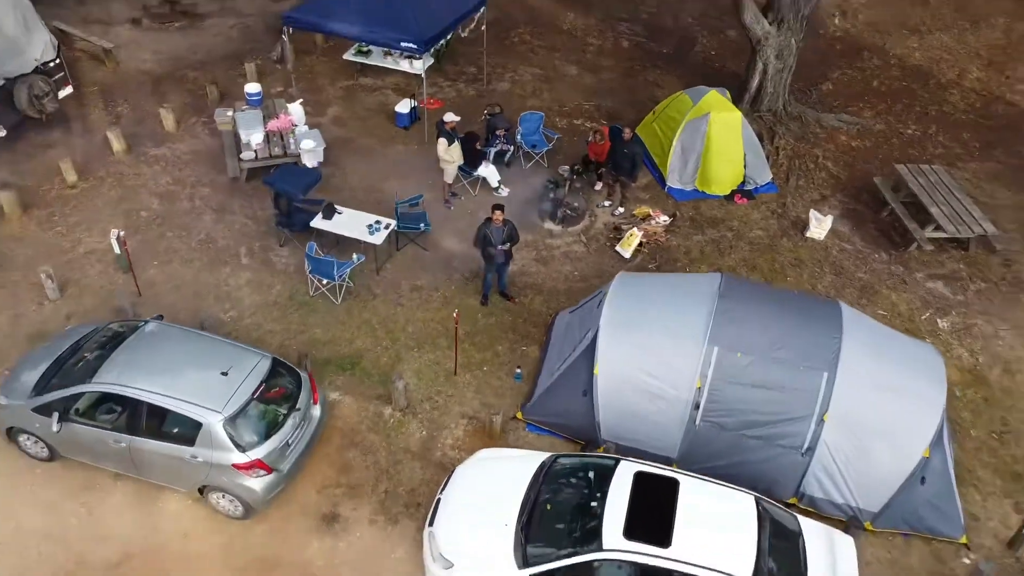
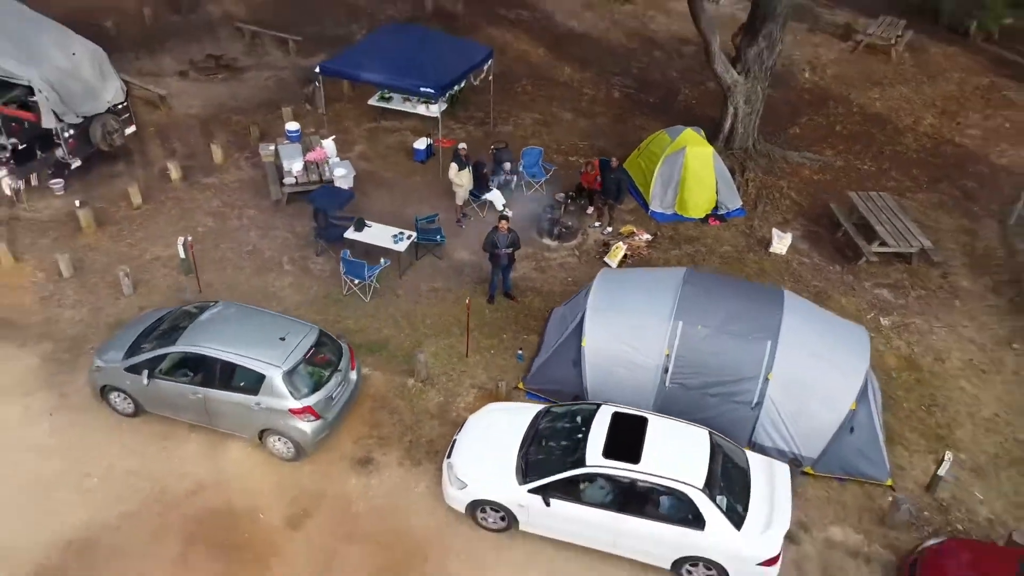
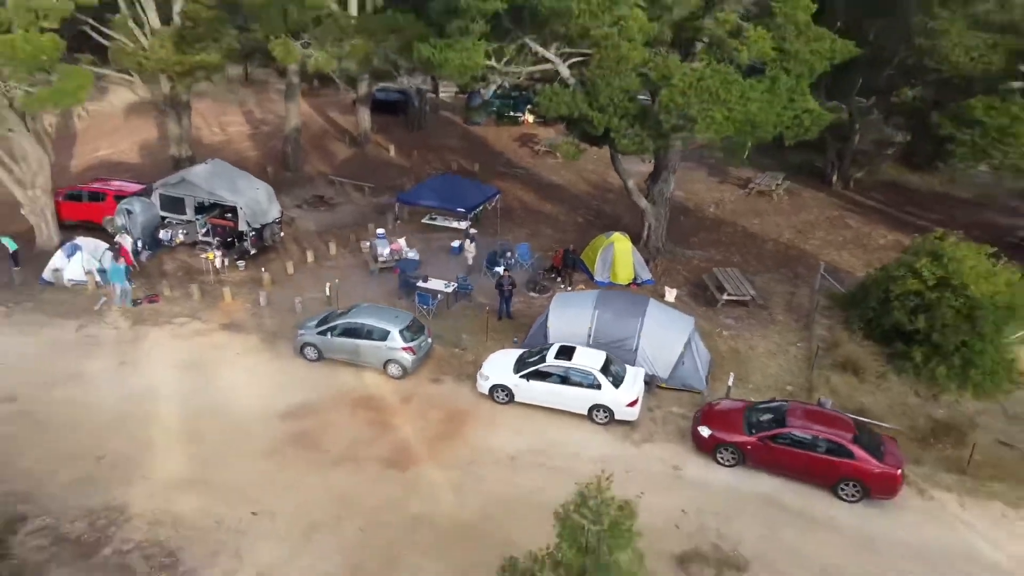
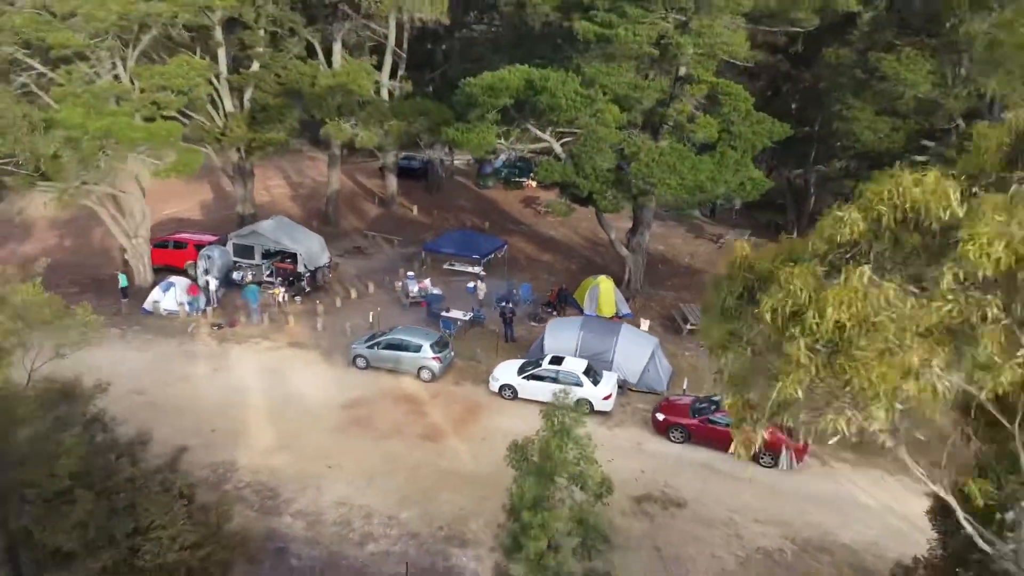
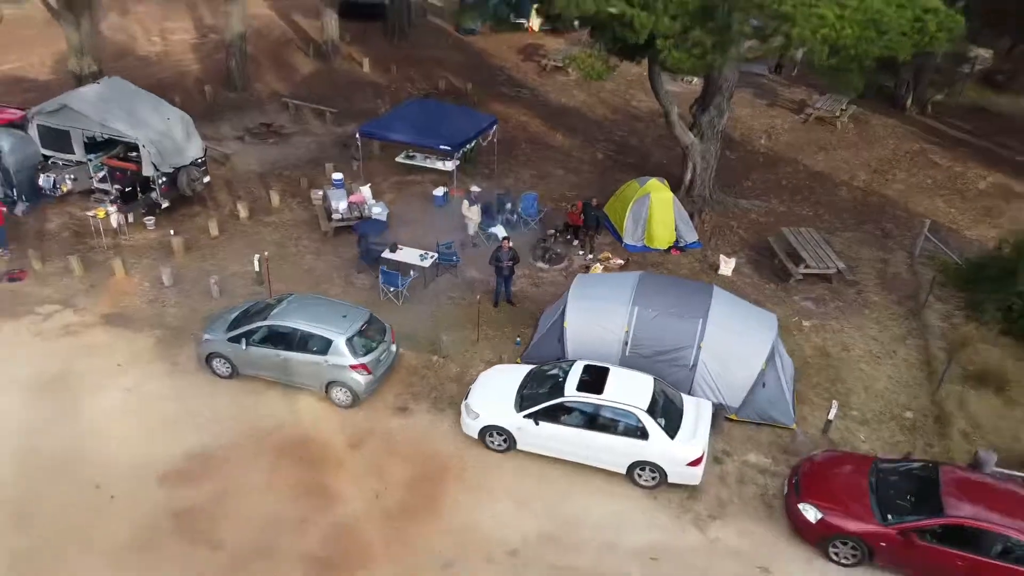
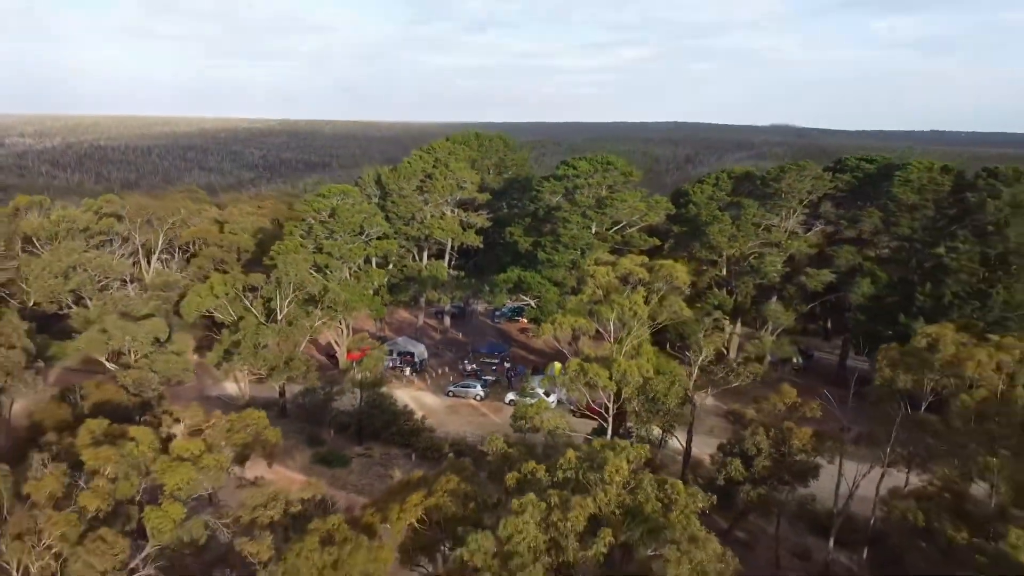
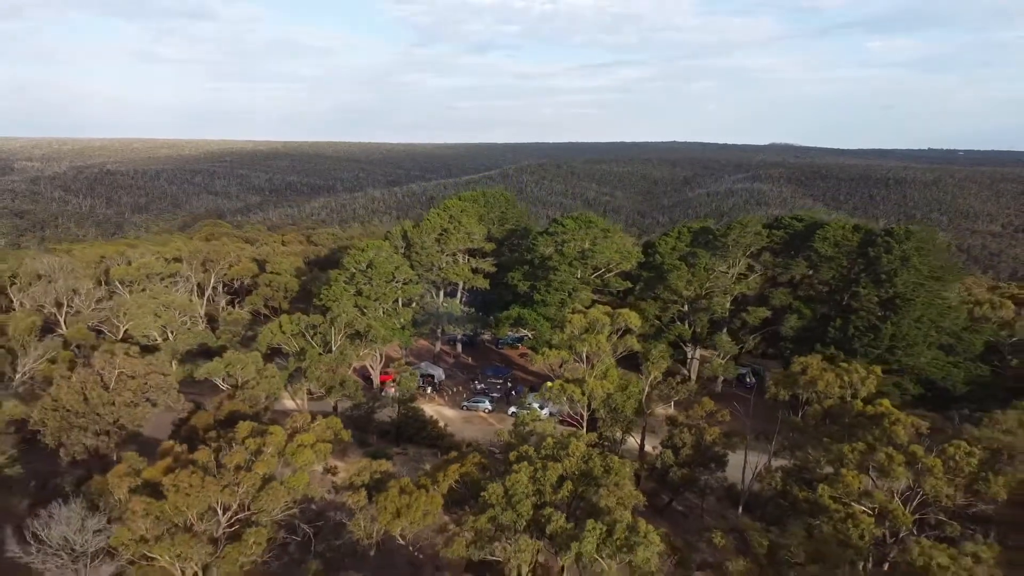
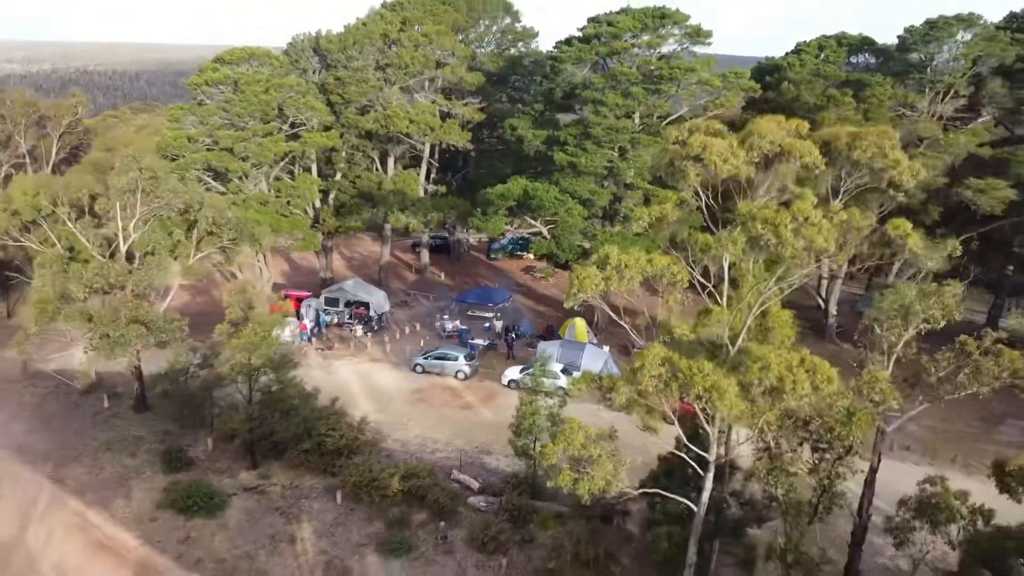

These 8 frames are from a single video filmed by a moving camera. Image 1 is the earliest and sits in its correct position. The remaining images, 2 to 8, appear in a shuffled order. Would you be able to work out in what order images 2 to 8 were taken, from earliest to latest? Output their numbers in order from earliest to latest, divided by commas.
2, 5, 3, 4, 8, 6, 7
